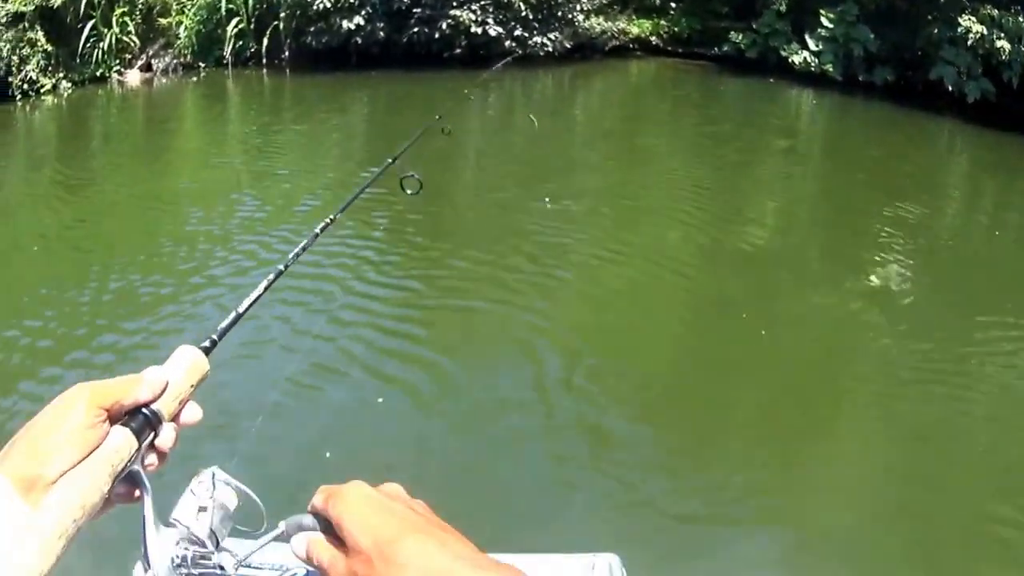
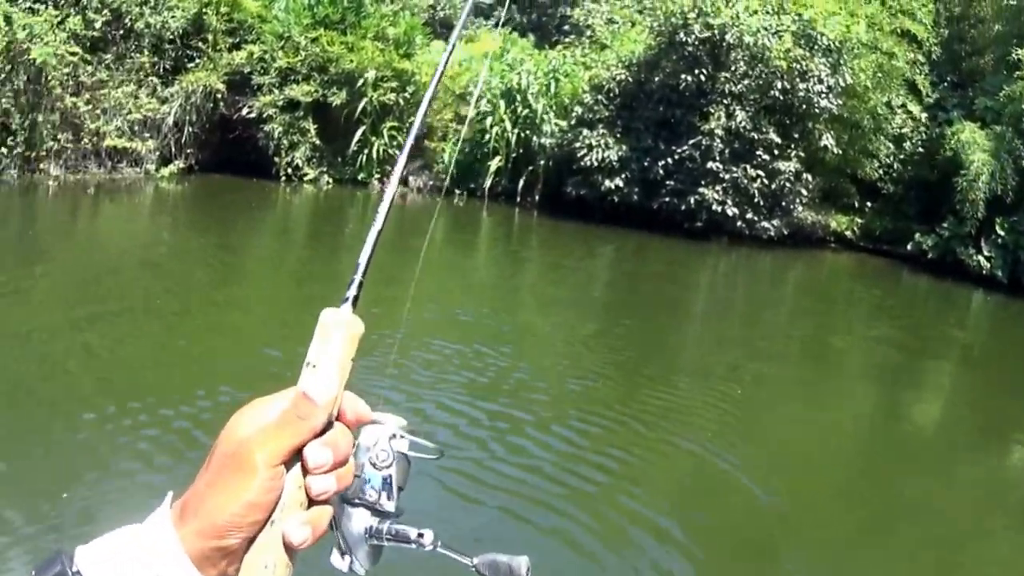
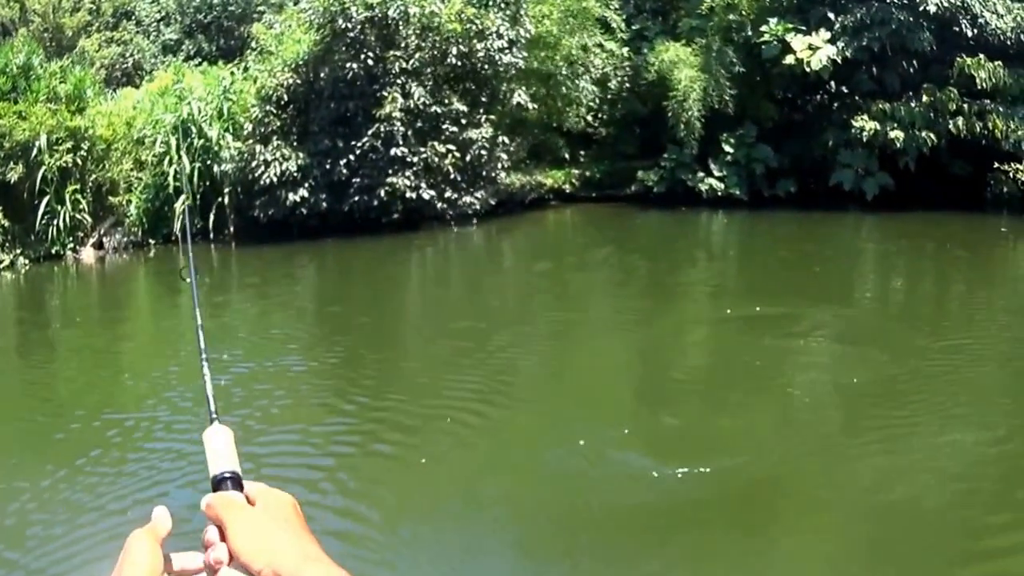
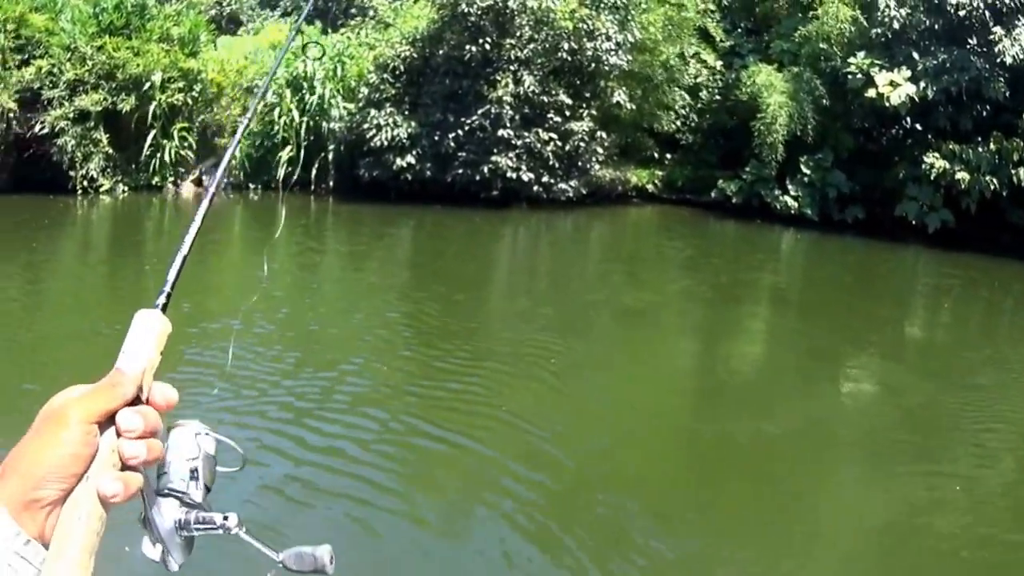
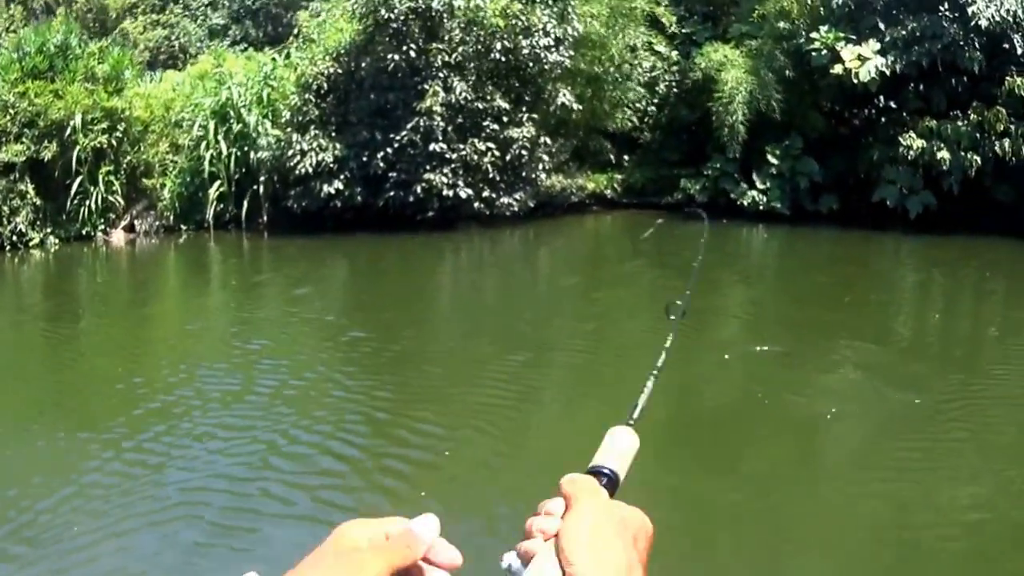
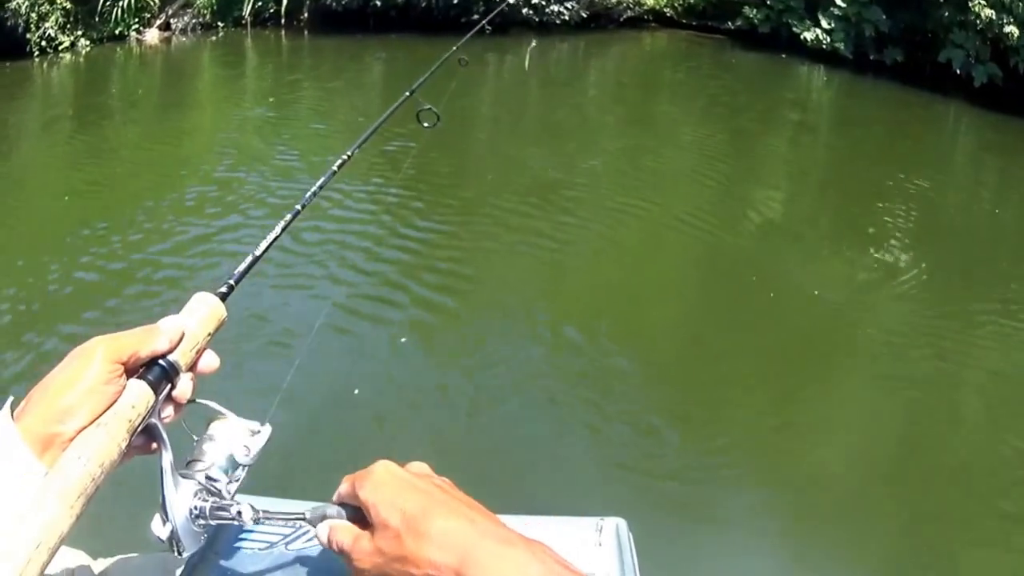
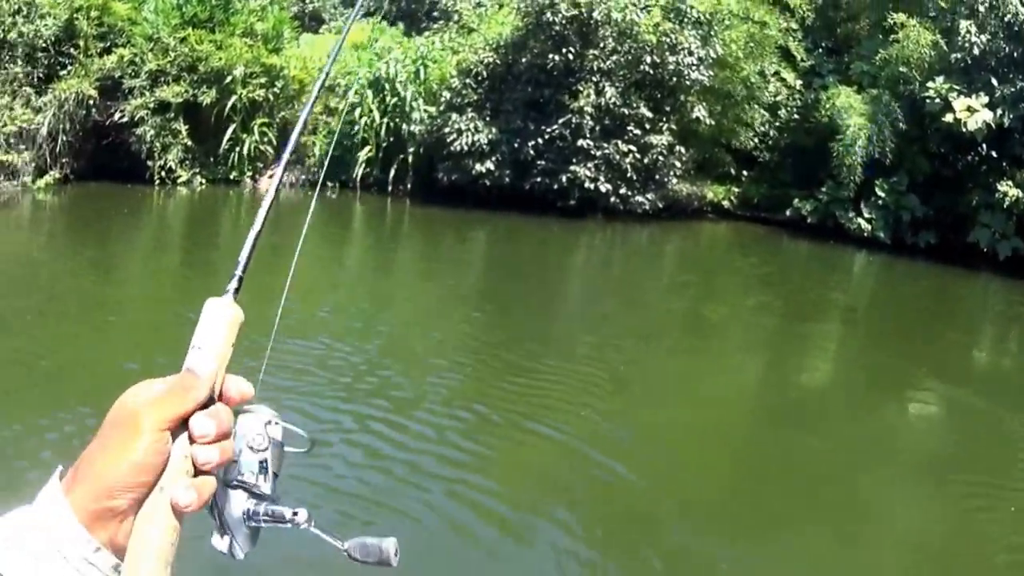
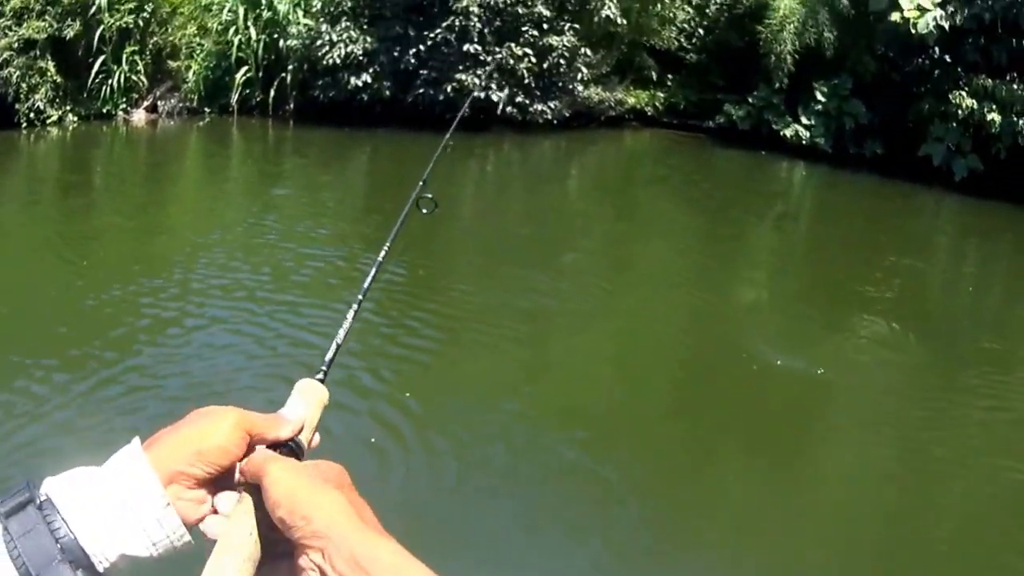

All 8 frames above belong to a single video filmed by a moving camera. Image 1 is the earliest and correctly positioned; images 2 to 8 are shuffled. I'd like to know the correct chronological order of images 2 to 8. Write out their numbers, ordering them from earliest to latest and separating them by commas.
6, 8, 5, 3, 4, 7, 2
